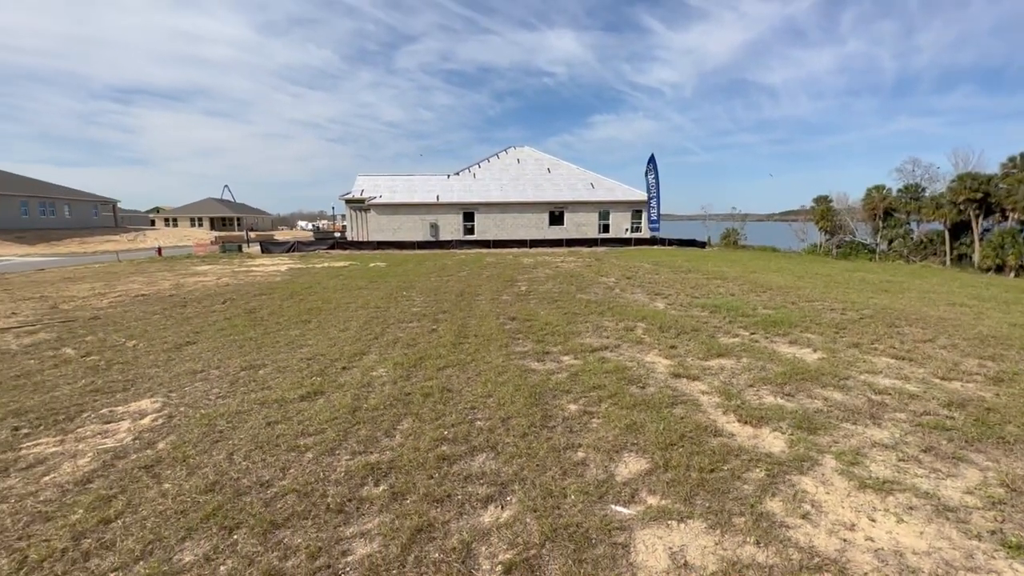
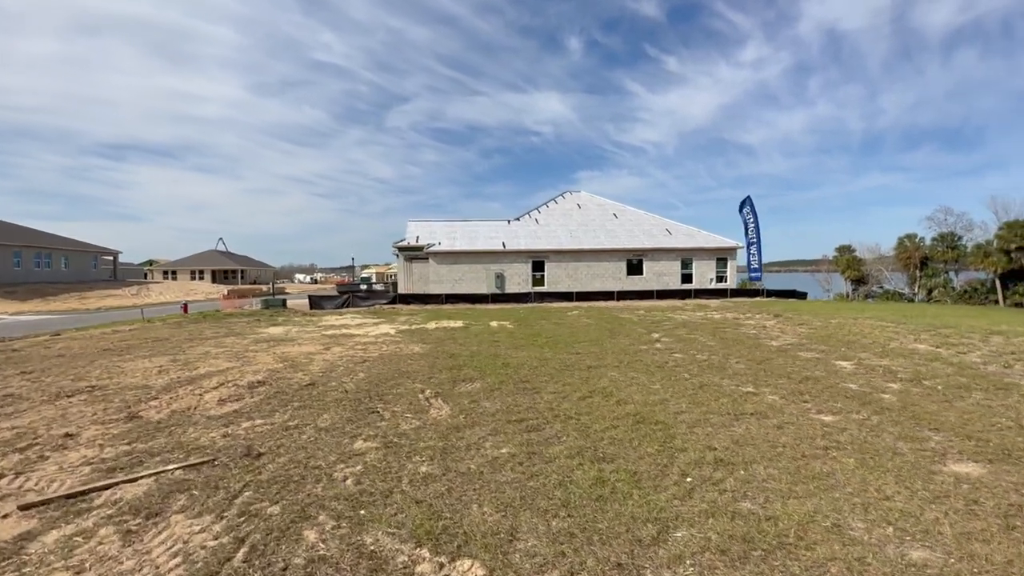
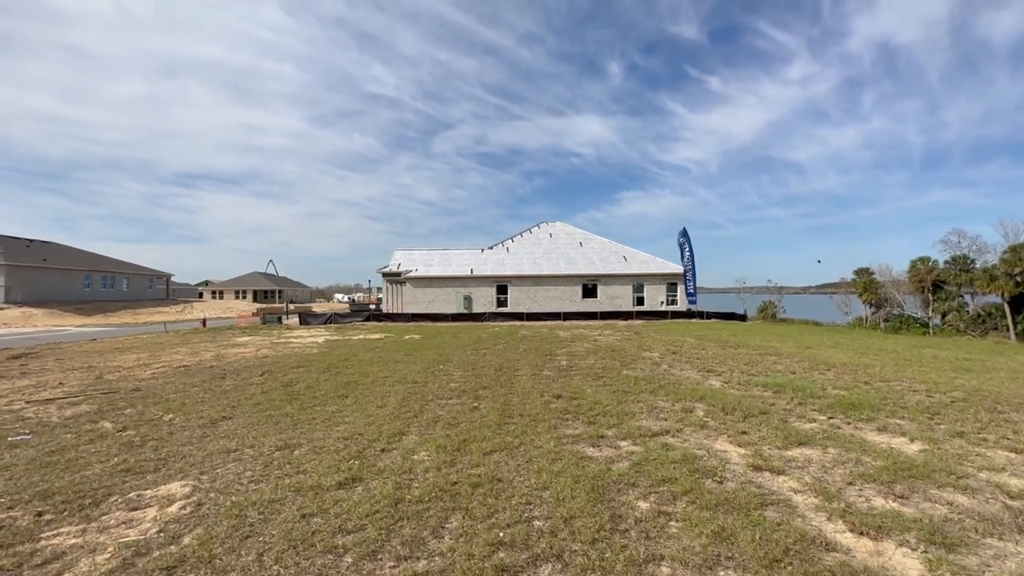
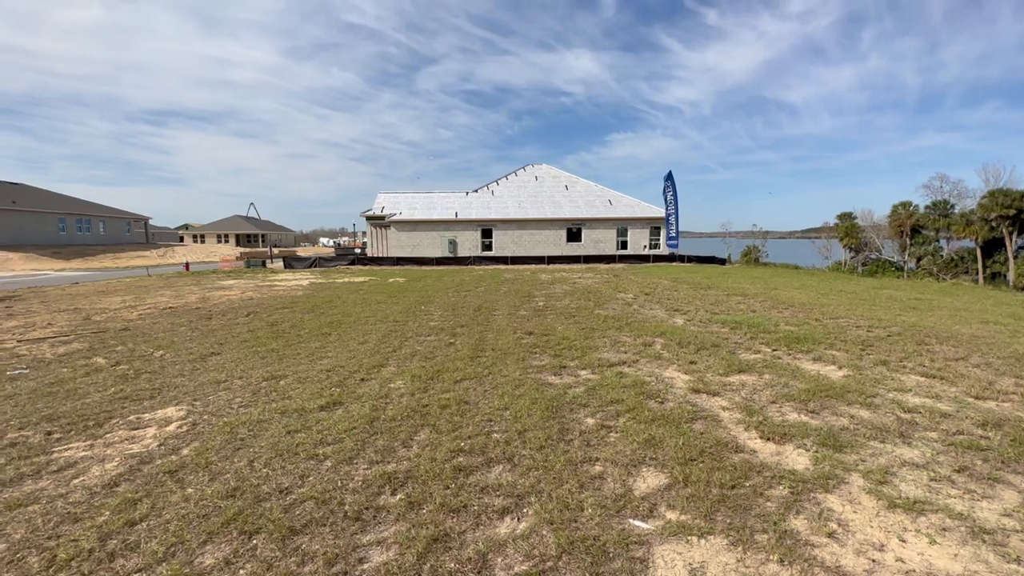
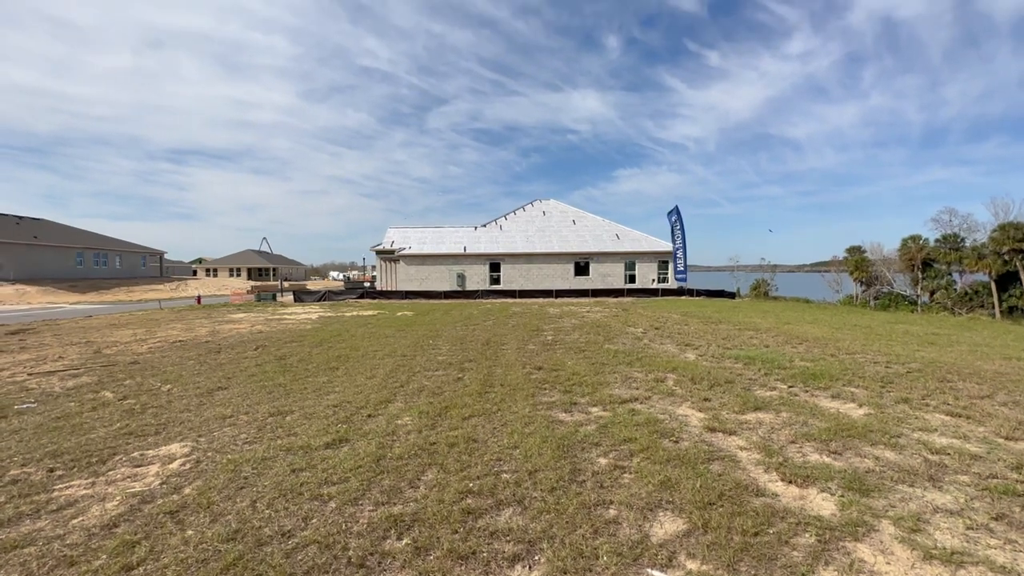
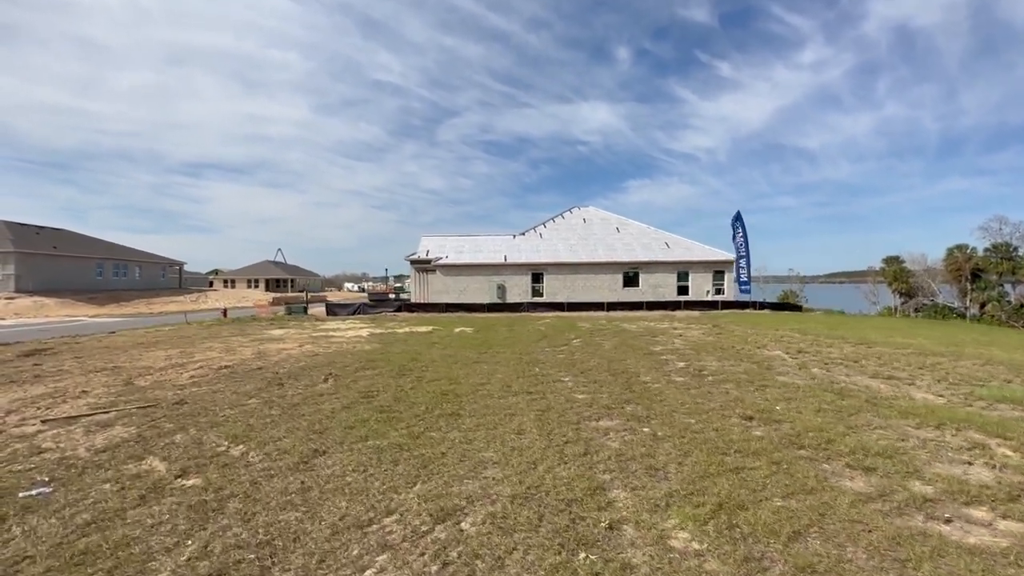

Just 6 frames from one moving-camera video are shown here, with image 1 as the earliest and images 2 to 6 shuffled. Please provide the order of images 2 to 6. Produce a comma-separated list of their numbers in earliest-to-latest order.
4, 5, 3, 6, 2
